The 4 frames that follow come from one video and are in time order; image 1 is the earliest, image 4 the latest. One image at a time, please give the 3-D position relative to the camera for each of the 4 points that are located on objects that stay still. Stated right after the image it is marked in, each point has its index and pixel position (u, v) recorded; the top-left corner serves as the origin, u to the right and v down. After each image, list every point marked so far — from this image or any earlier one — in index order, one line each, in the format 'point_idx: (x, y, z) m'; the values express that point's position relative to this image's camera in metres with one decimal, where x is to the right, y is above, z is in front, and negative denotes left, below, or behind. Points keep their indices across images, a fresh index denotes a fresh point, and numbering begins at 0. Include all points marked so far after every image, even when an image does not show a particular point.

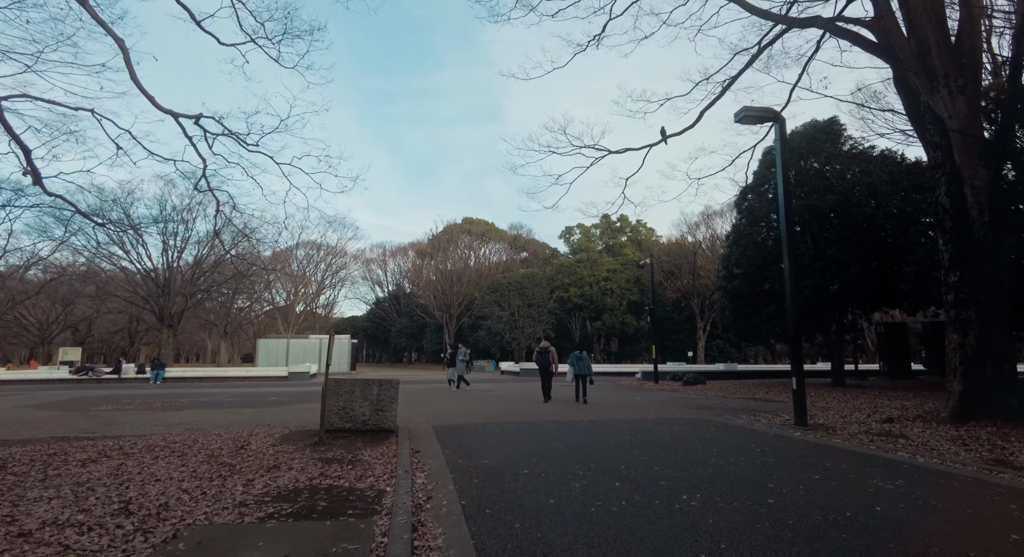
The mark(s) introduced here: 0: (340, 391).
0: (-2.5, -1.7, +7.9) m
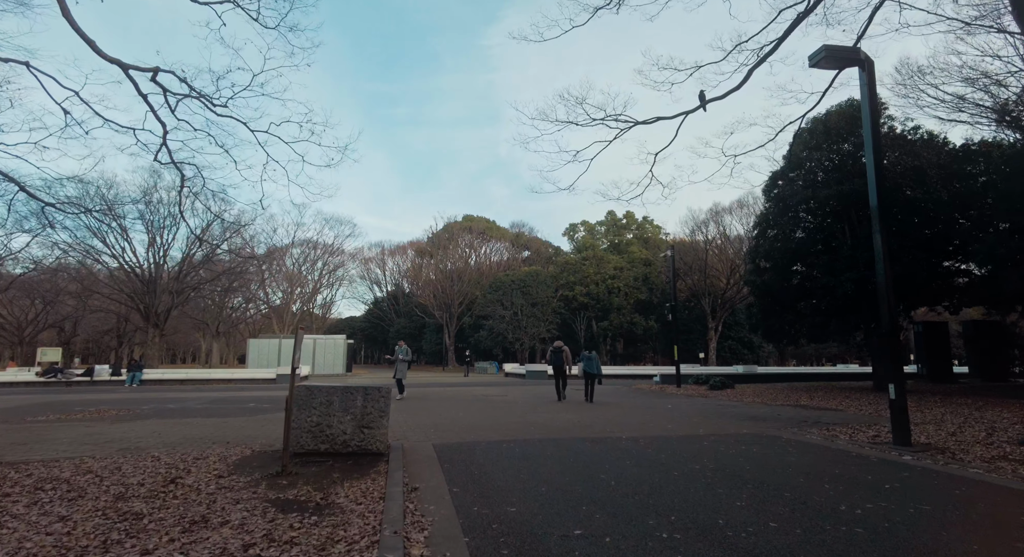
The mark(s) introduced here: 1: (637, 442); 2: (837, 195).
0: (-2.2, -1.4, +6.1) m
1: (+1.6, -2.2, +7.1) m
2: (+10.7, +2.8, +17.8) m
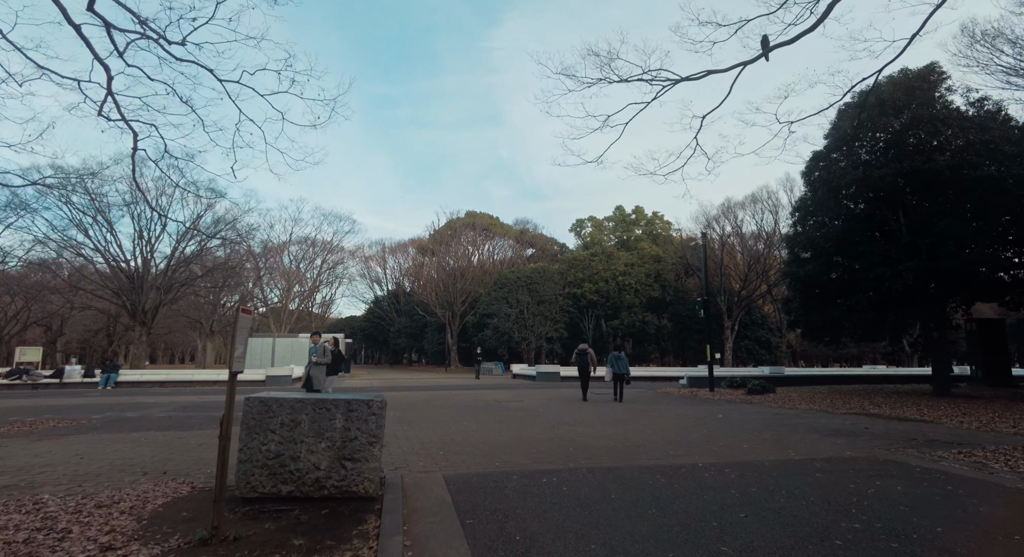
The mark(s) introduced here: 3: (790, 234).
0: (-1.9, -1.1, +4.1) m
1: (+2.0, -1.9, +5.2) m
2: (+11.1, +3.0, +15.8) m
3: (+10.3, +1.6, +19.9) m
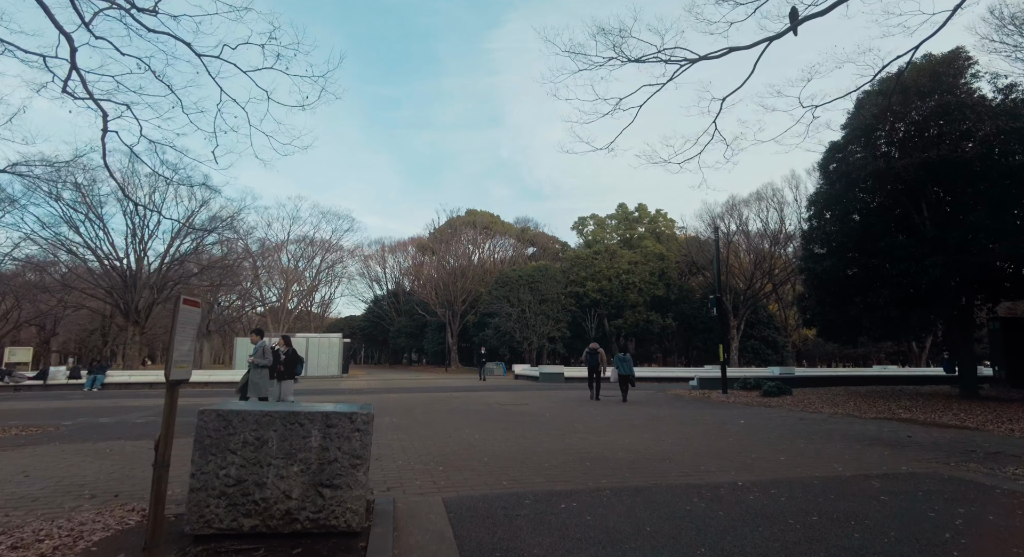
0: (-1.8, -1.0, +3.4) m
1: (+2.1, -1.8, +4.4) m
2: (+11.2, +3.1, +15.0) m
3: (+10.4, +1.7, +19.1) m
